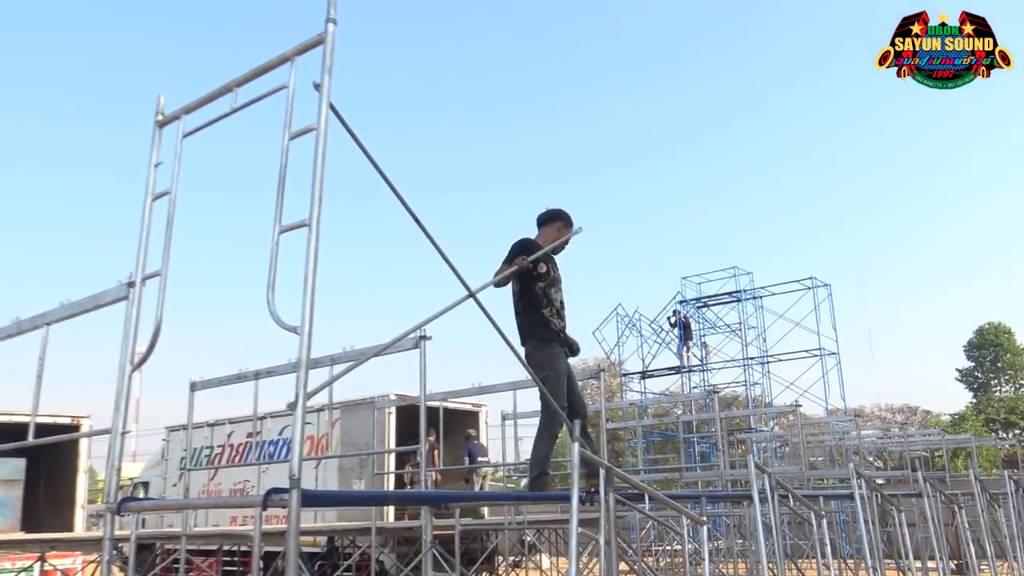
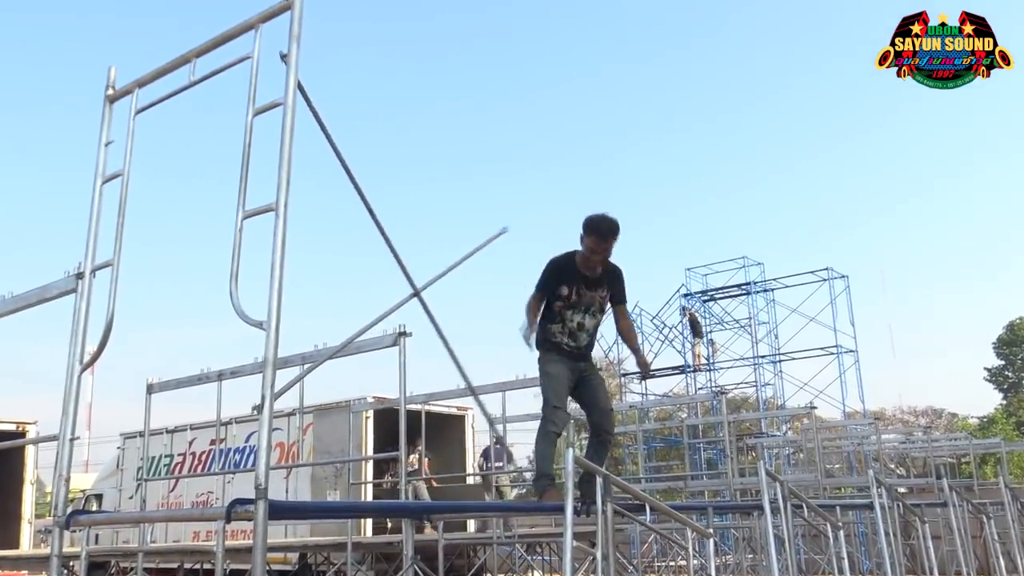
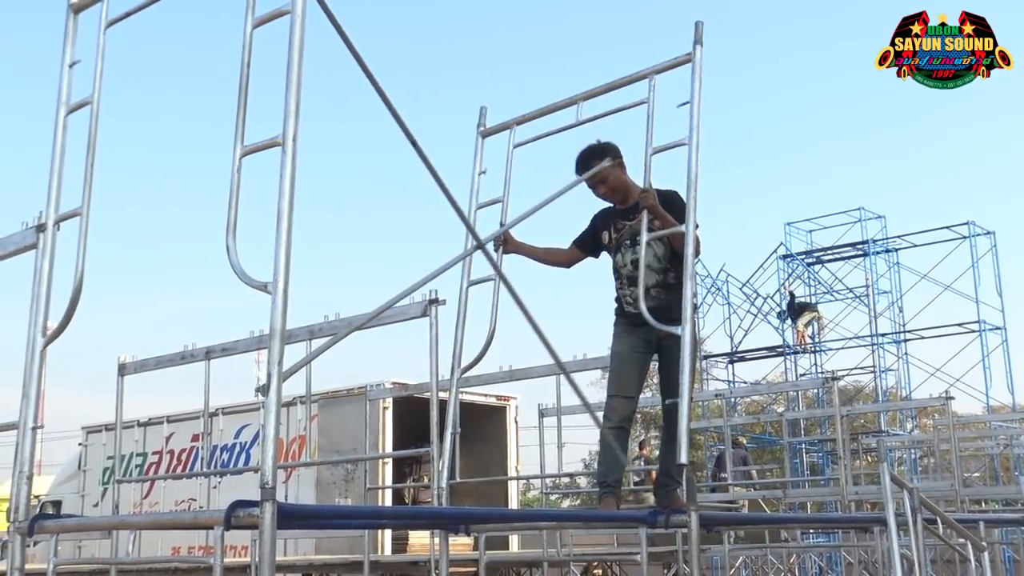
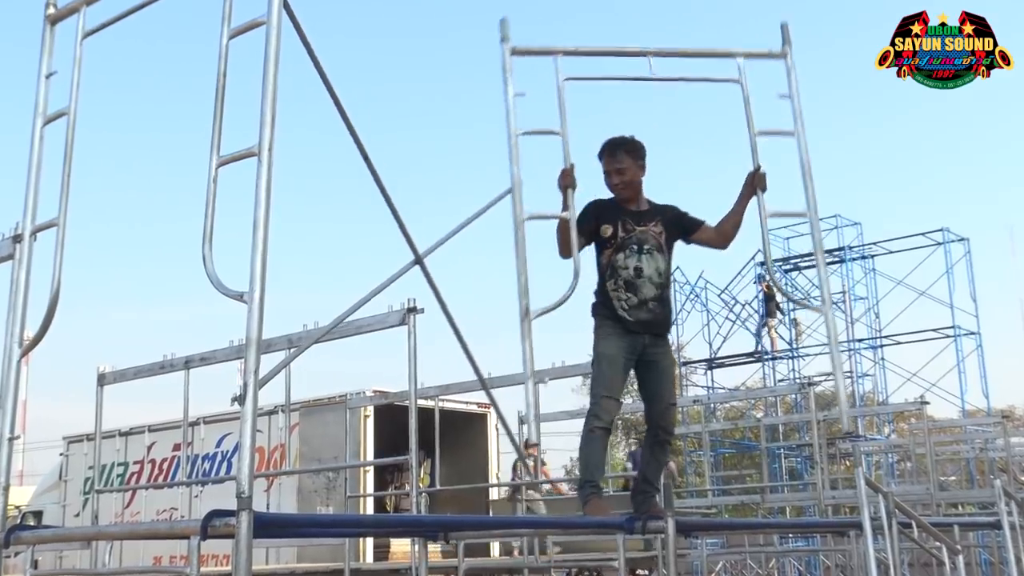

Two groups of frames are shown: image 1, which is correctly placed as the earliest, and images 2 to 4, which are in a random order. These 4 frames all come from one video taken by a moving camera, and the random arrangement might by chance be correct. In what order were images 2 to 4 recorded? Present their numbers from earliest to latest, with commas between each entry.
2, 4, 3
